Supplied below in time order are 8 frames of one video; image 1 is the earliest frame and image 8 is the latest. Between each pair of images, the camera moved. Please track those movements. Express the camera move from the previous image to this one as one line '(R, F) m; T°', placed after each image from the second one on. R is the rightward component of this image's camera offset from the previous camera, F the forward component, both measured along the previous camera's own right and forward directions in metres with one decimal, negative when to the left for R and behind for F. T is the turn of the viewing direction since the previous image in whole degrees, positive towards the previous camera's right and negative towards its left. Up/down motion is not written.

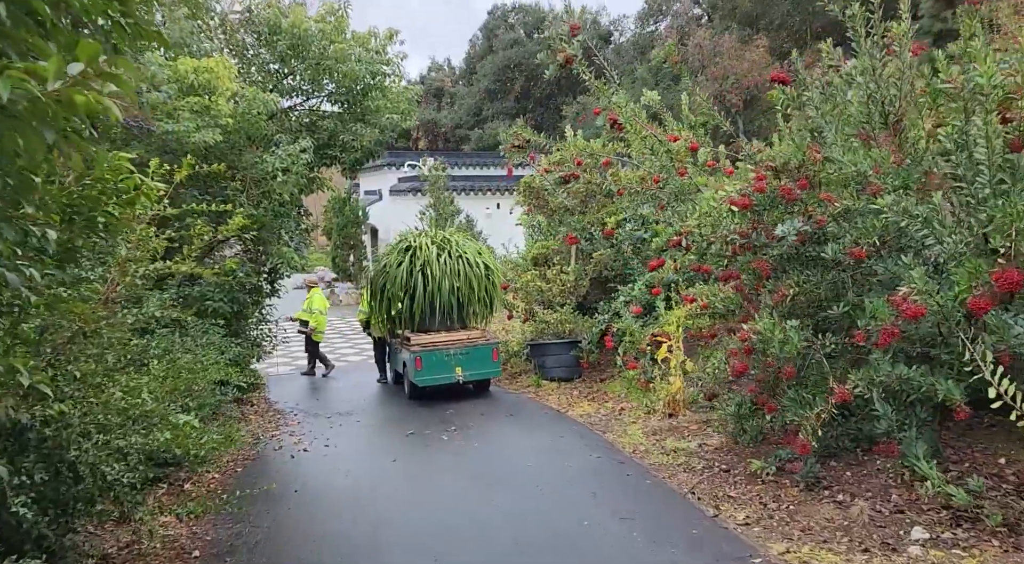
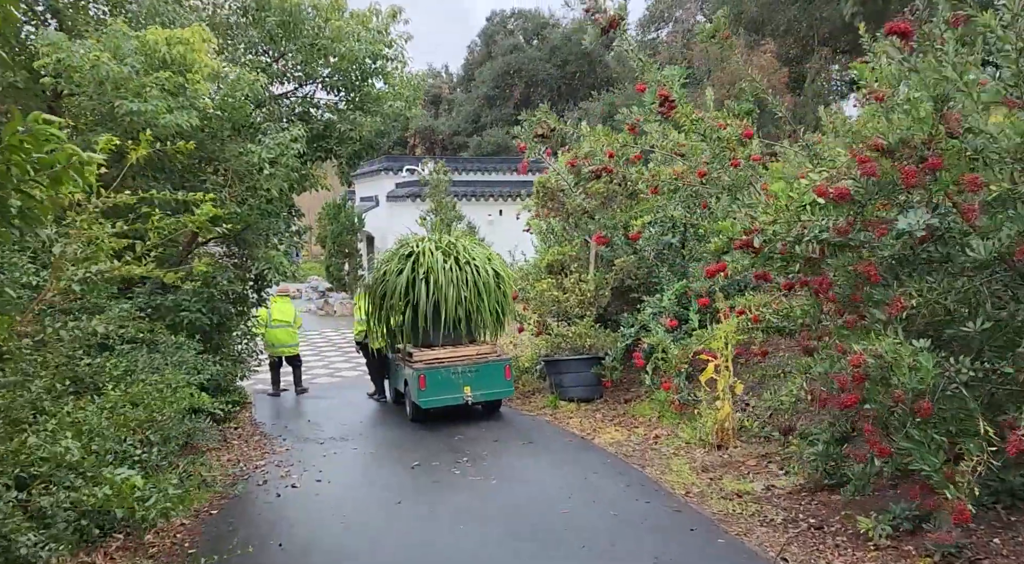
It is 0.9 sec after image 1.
(-0.2, +1.0) m; 0°
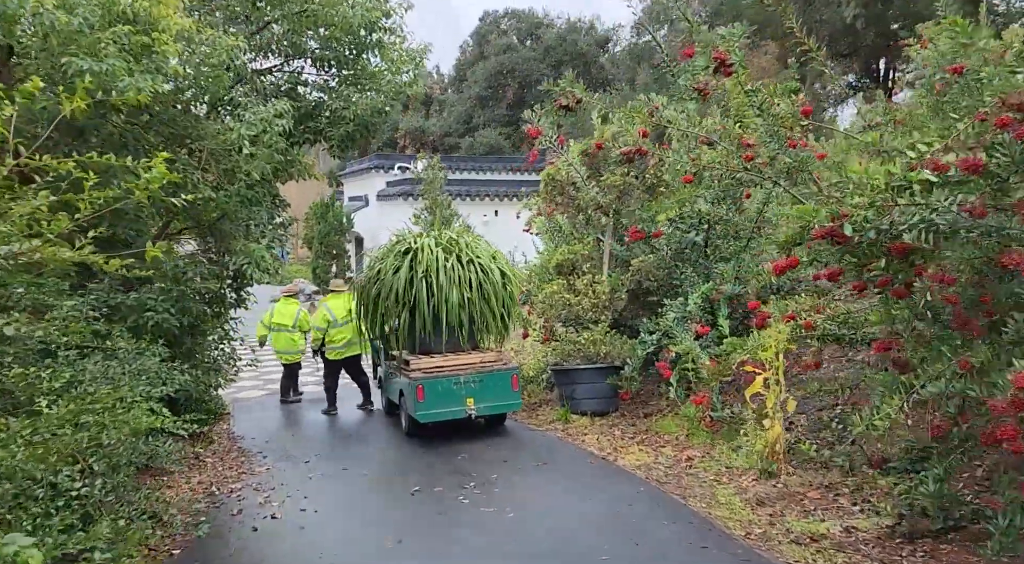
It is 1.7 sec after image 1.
(-0.2, +0.9) m; +1°
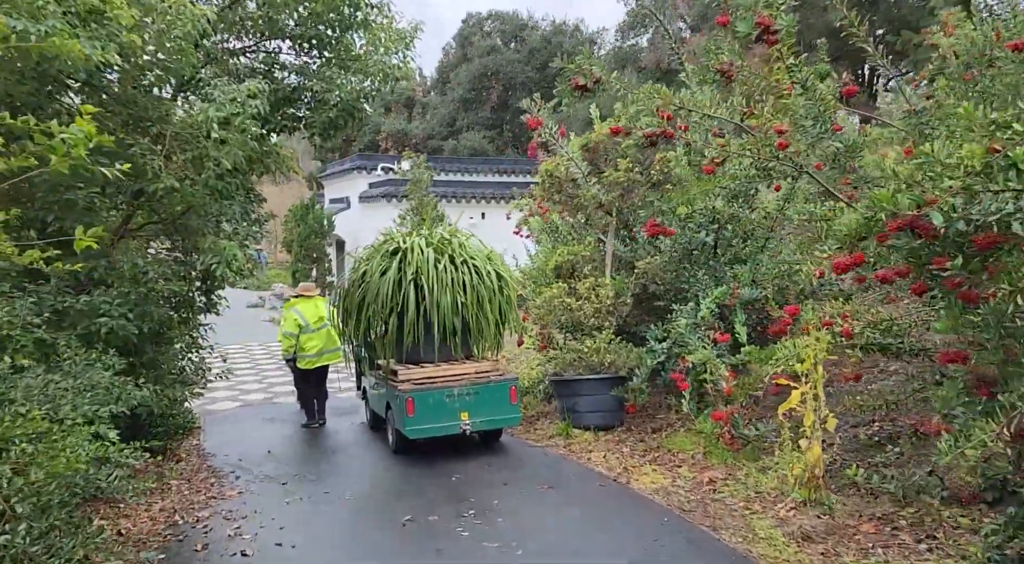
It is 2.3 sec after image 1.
(-0.2, +0.6) m; +1°
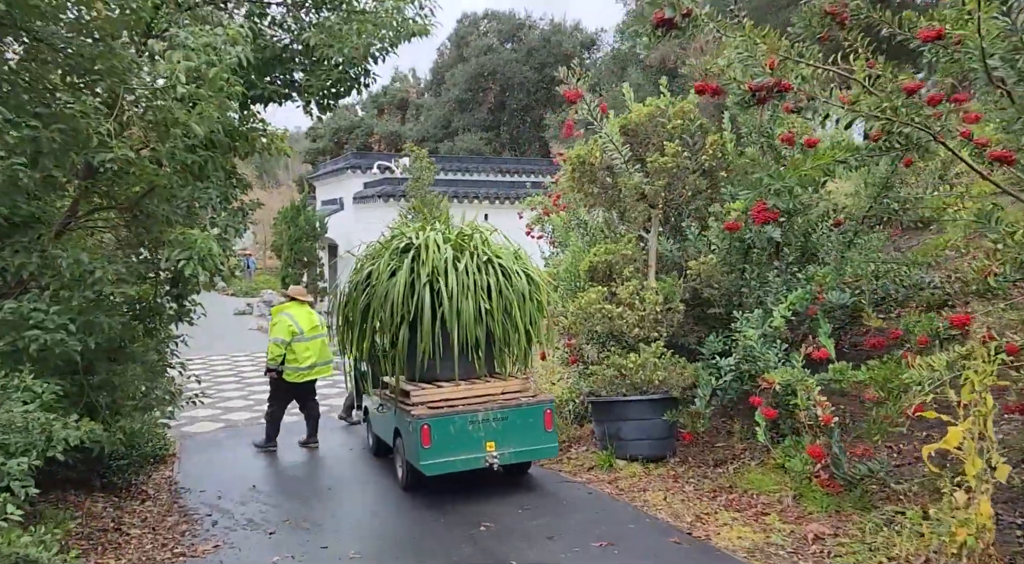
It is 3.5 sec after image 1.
(-0.4, +1.2) m; +1°
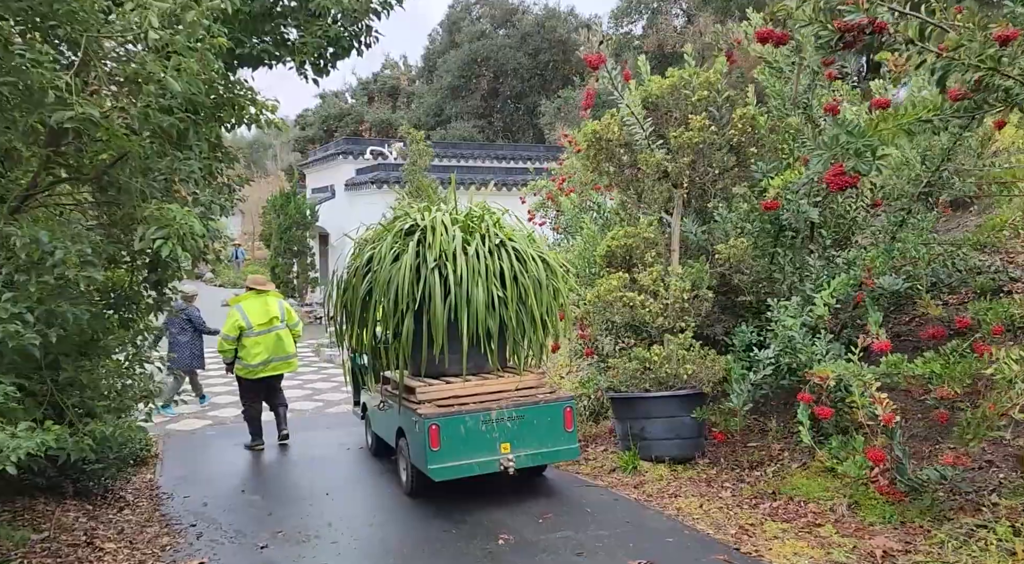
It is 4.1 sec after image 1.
(-0.2, +0.6) m; +1°
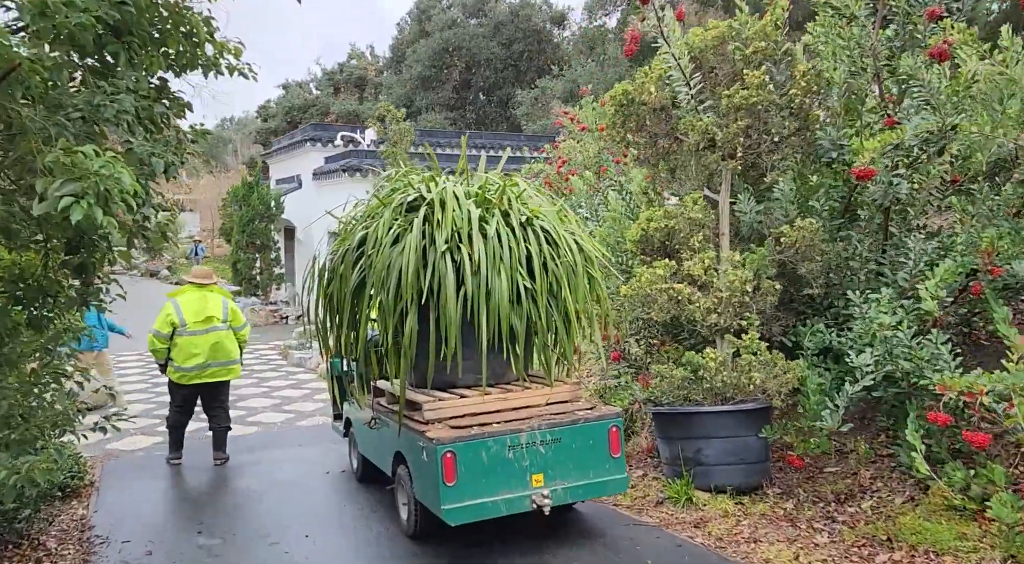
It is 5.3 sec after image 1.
(-0.4, +1.2) m; +3°
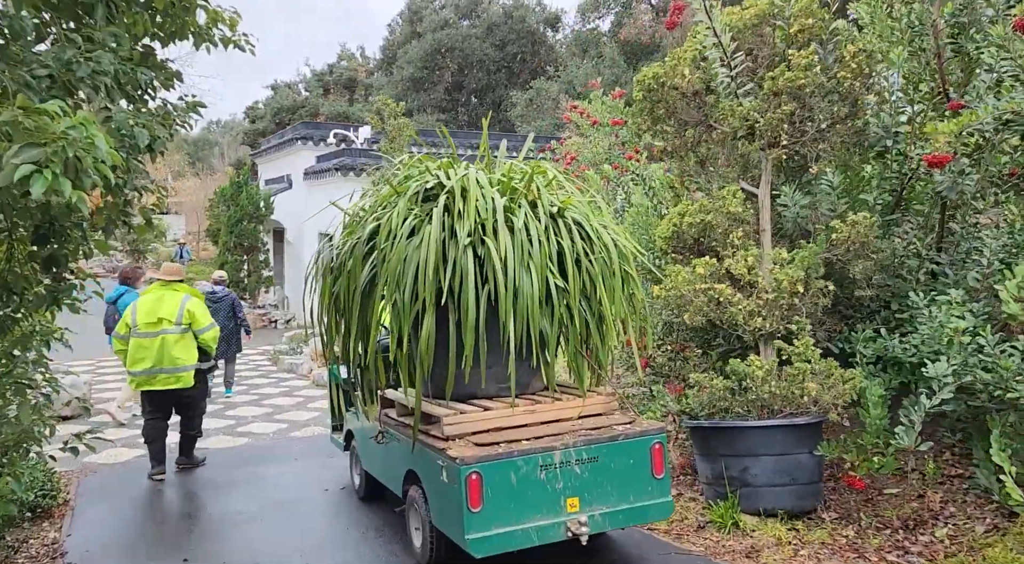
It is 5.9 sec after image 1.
(-0.2, +0.5) m; +1°
